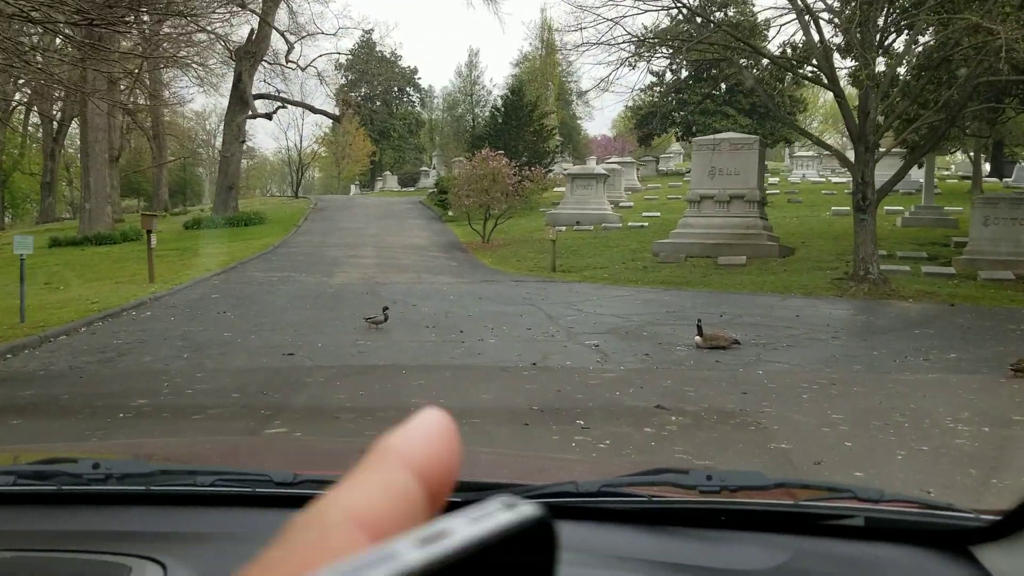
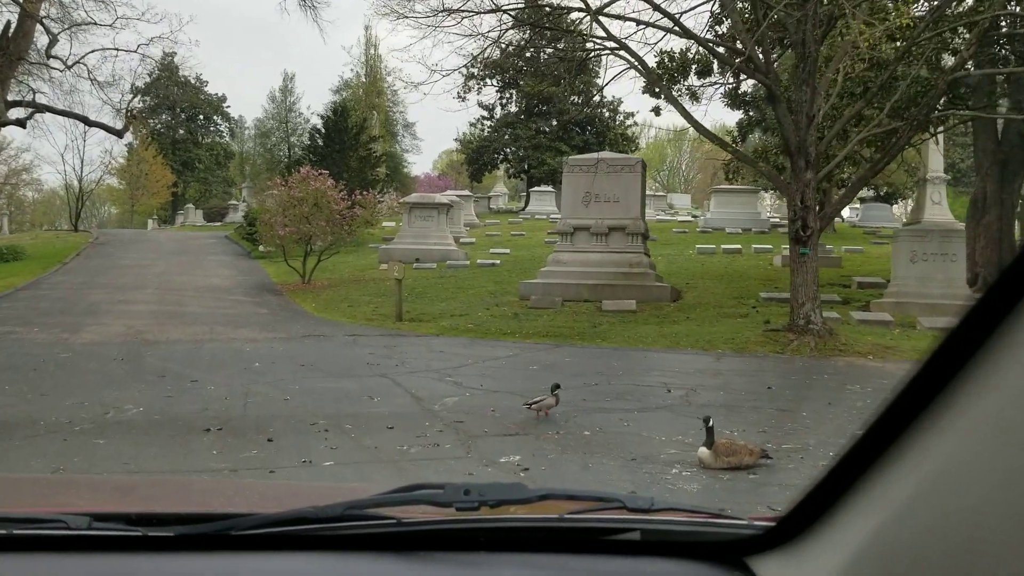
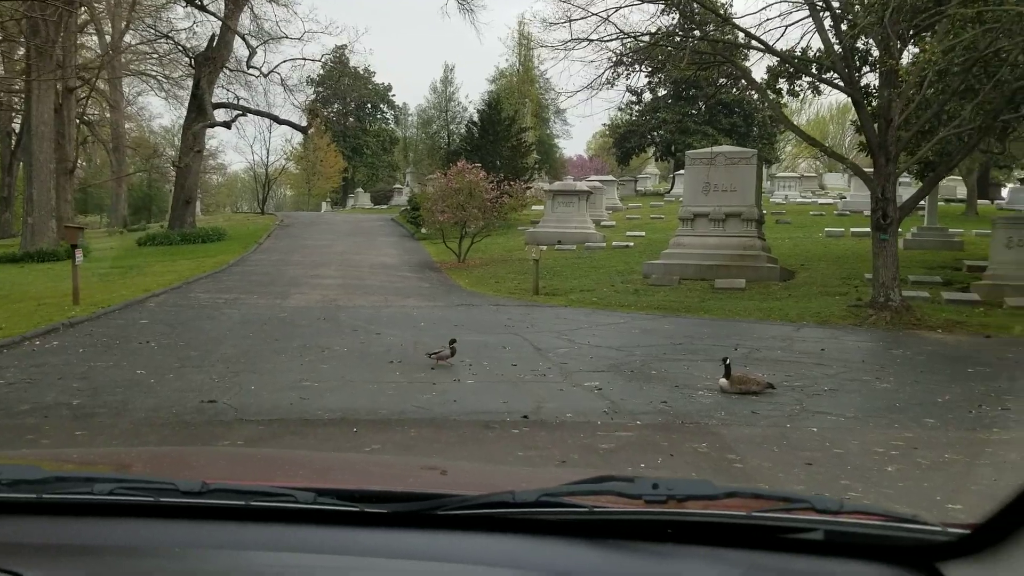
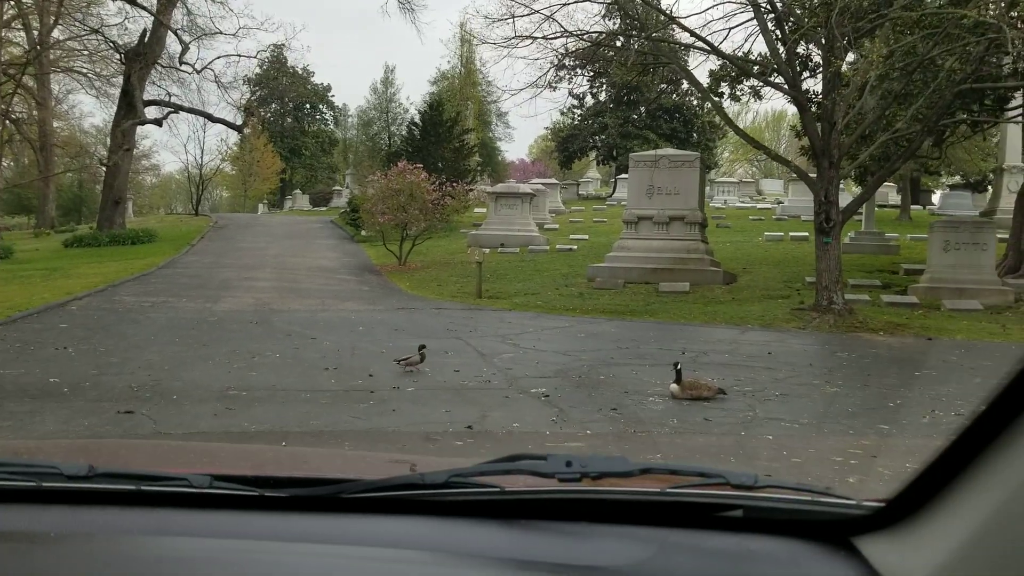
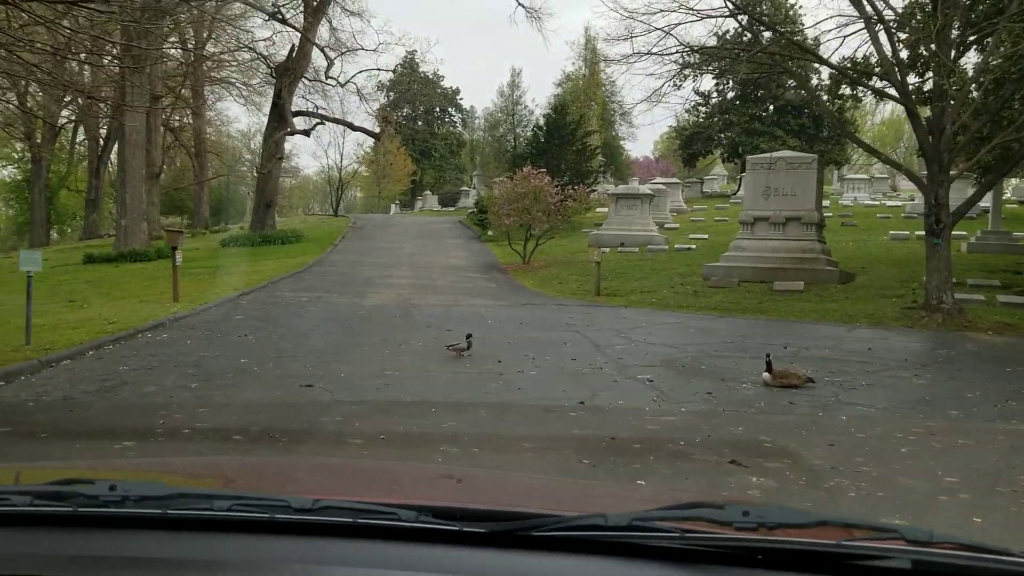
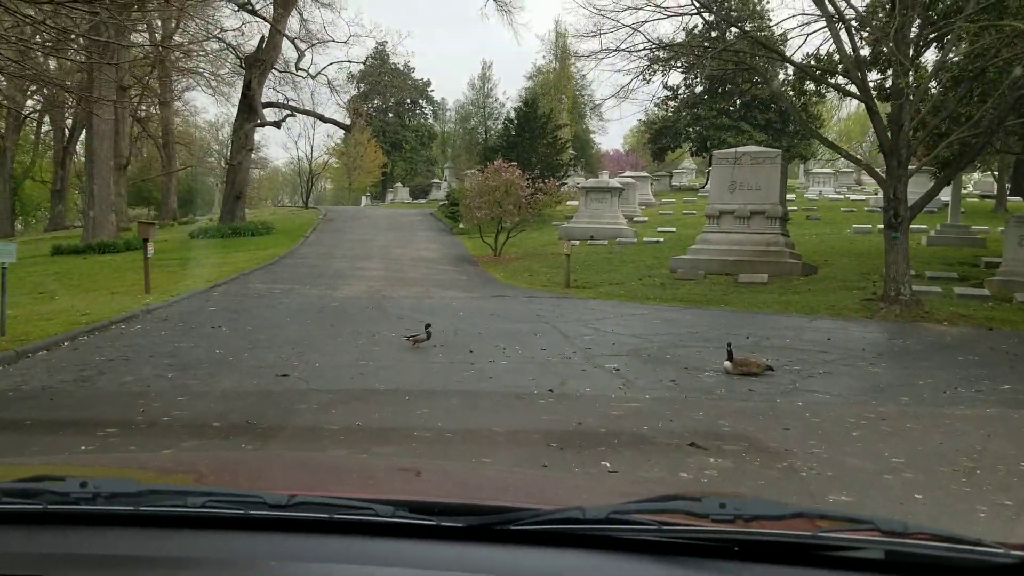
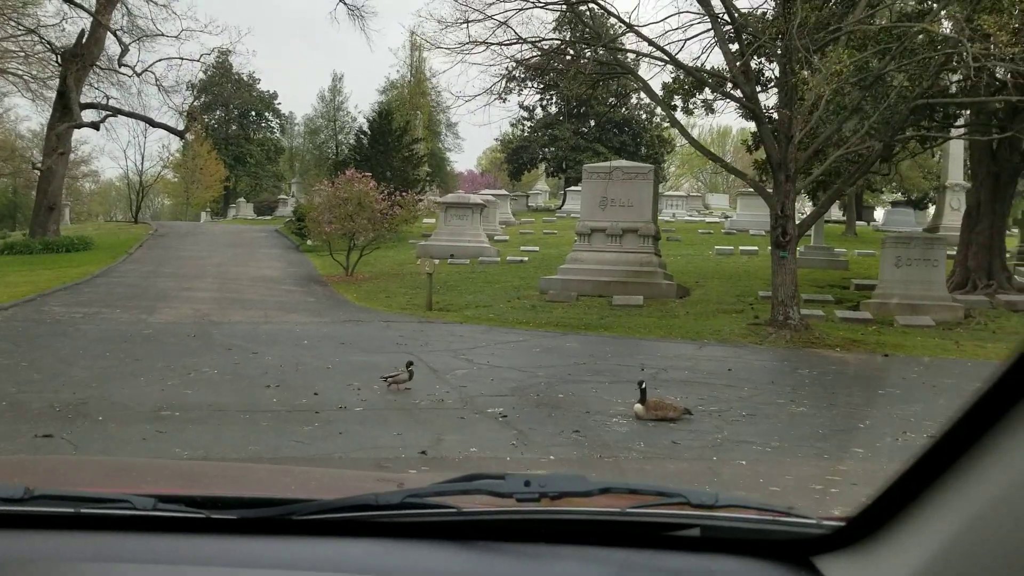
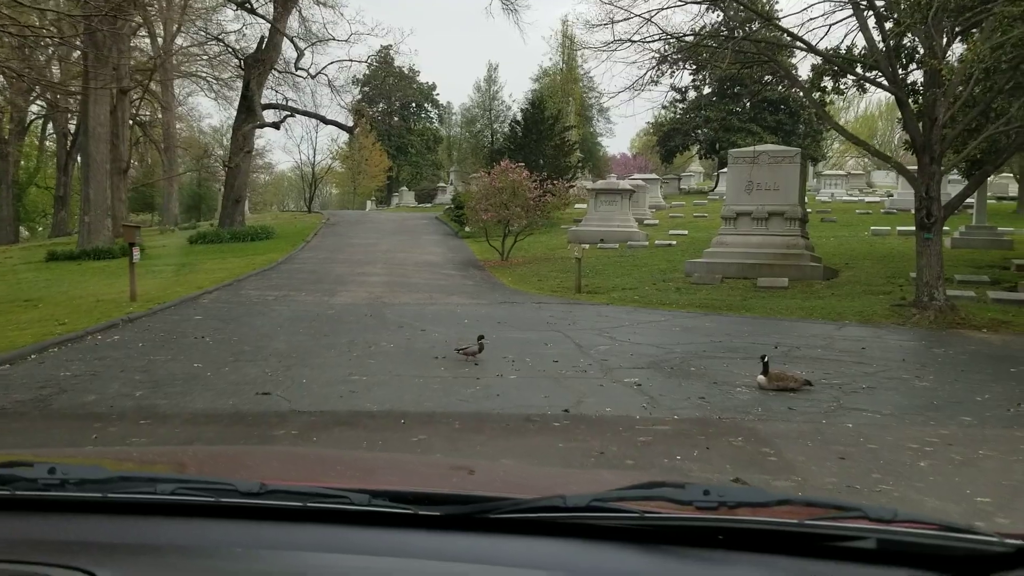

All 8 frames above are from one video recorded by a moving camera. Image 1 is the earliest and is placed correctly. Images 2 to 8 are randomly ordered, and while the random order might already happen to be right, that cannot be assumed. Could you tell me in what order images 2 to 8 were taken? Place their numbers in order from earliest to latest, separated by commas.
6, 5, 8, 3, 4, 7, 2
